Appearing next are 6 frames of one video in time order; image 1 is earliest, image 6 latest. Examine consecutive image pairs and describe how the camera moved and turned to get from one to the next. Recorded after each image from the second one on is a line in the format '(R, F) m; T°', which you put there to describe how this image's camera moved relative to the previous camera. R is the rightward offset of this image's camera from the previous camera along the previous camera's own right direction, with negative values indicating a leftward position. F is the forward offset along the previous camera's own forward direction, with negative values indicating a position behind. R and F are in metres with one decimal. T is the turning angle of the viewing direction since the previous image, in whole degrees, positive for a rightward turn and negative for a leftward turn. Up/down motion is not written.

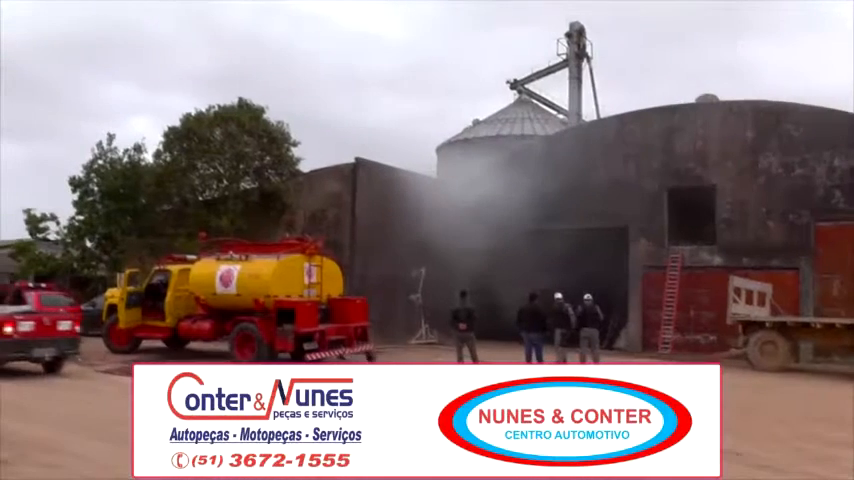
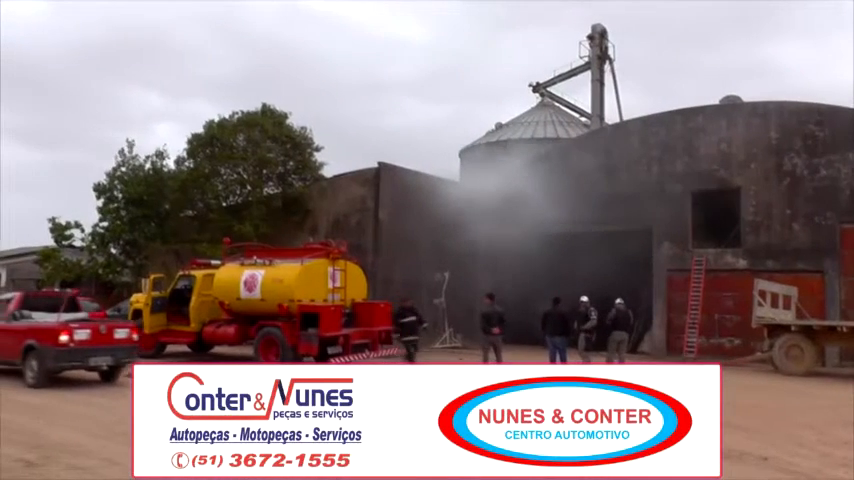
(-0.1, 0.0) m; -1°
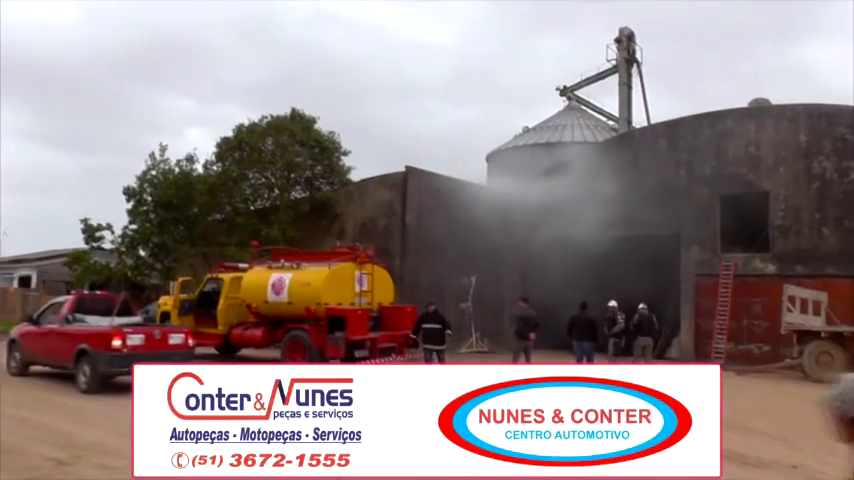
(-0.2, 0.0) m; -1°
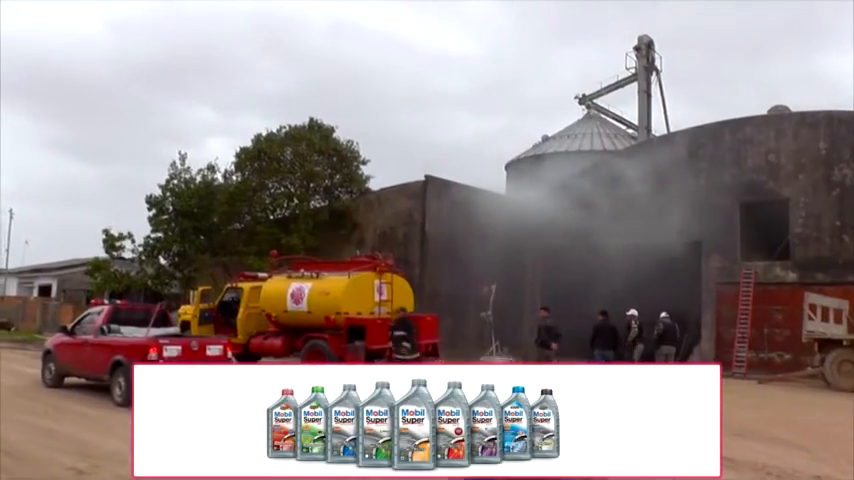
(-0.1, 0.0) m; -1°
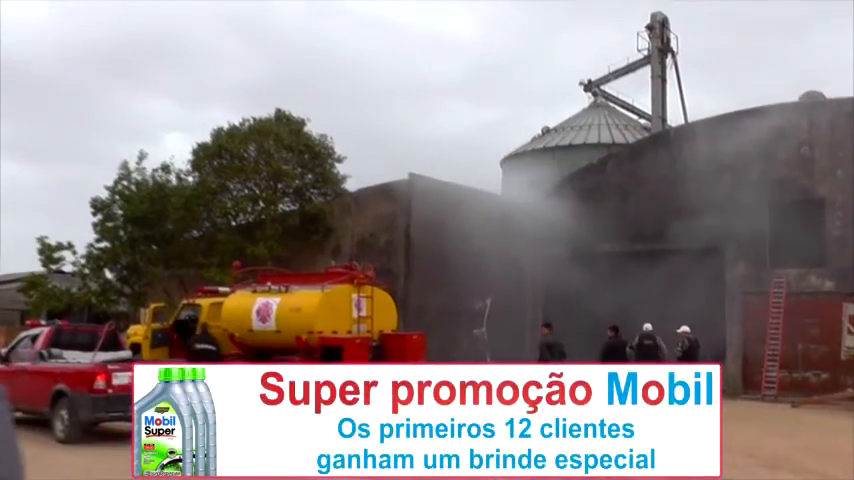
(-0.3, +2.7) m; +2°
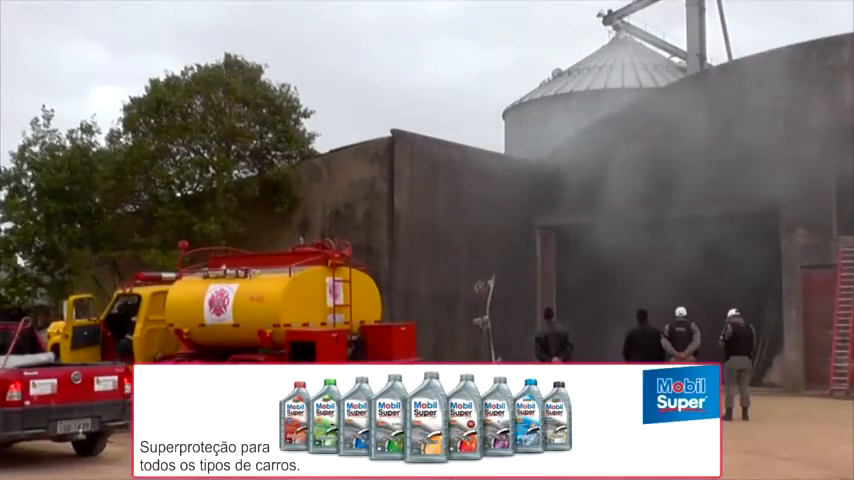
(-0.2, +3.5) m; +1°
